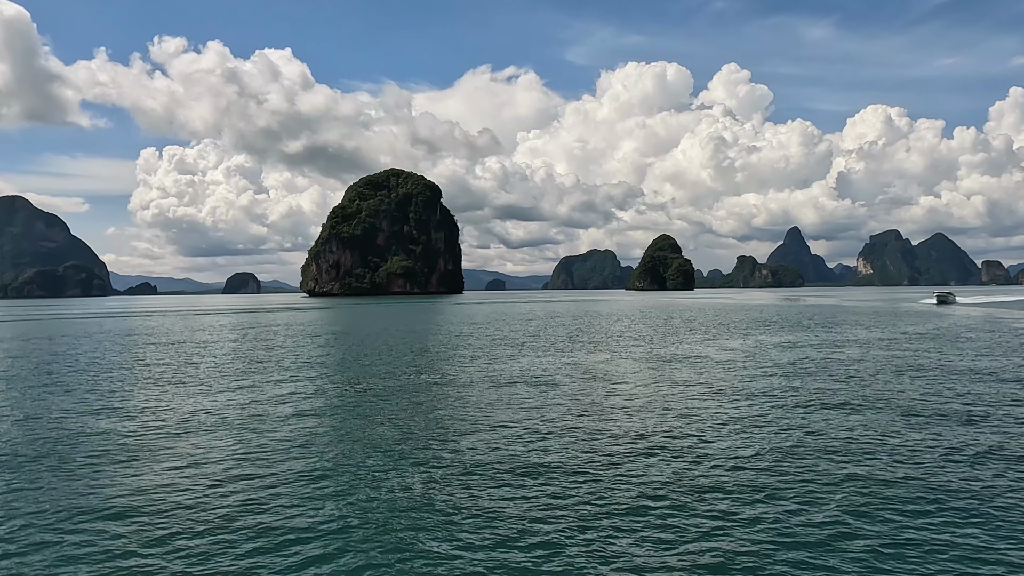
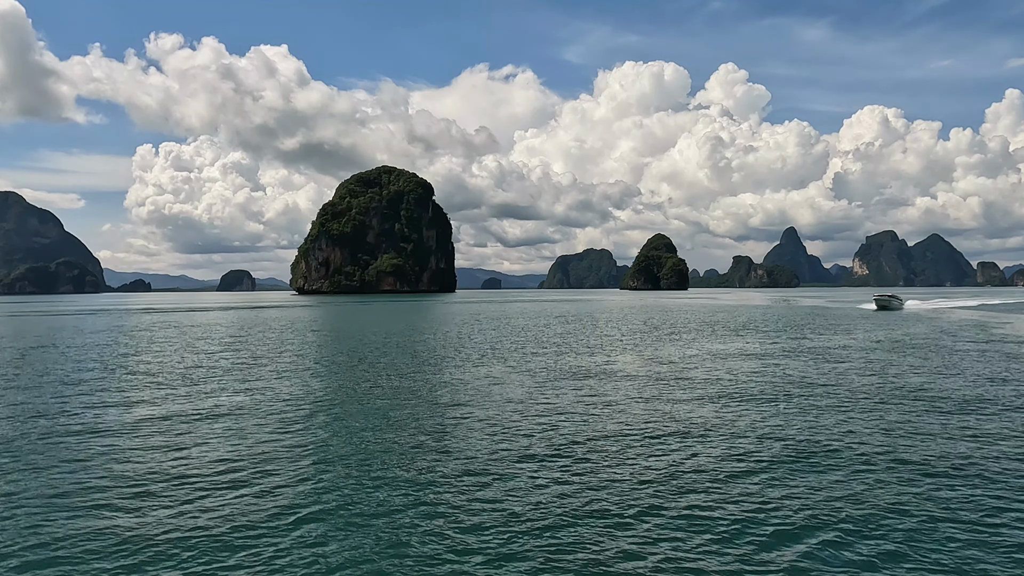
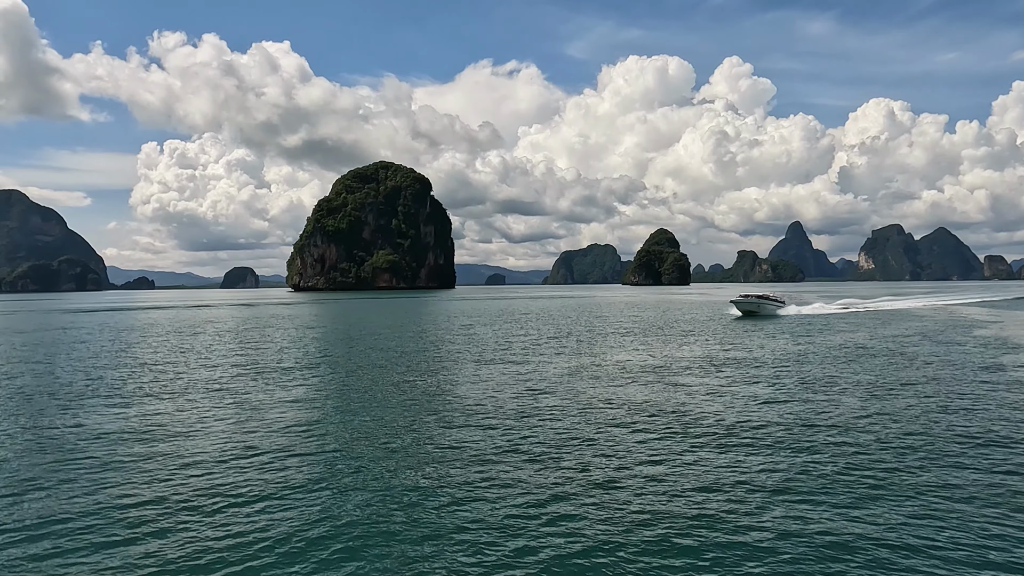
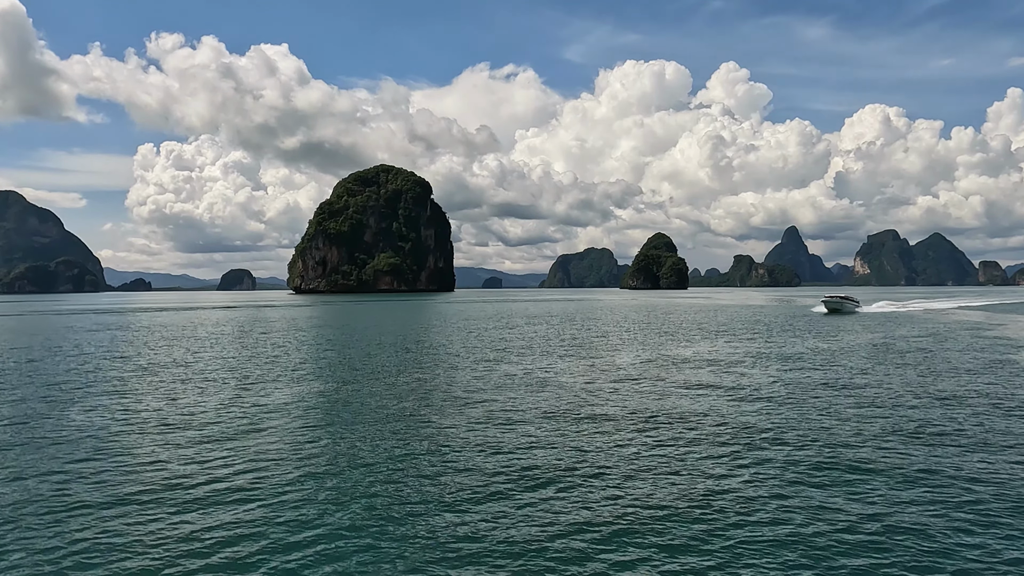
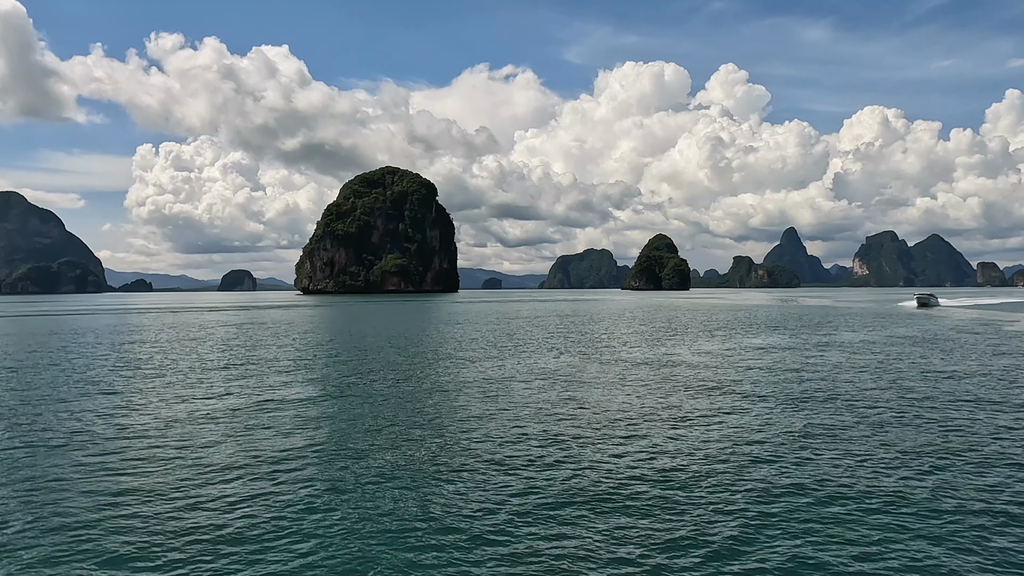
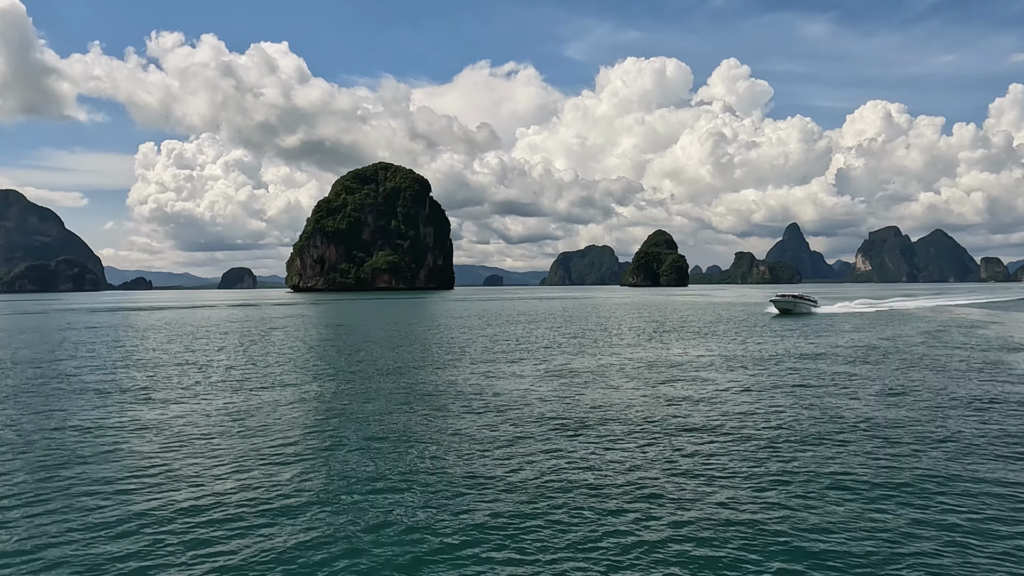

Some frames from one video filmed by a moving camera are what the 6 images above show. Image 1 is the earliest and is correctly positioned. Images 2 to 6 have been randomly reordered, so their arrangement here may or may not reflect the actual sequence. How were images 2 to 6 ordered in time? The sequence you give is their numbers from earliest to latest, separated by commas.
5, 2, 4, 6, 3
